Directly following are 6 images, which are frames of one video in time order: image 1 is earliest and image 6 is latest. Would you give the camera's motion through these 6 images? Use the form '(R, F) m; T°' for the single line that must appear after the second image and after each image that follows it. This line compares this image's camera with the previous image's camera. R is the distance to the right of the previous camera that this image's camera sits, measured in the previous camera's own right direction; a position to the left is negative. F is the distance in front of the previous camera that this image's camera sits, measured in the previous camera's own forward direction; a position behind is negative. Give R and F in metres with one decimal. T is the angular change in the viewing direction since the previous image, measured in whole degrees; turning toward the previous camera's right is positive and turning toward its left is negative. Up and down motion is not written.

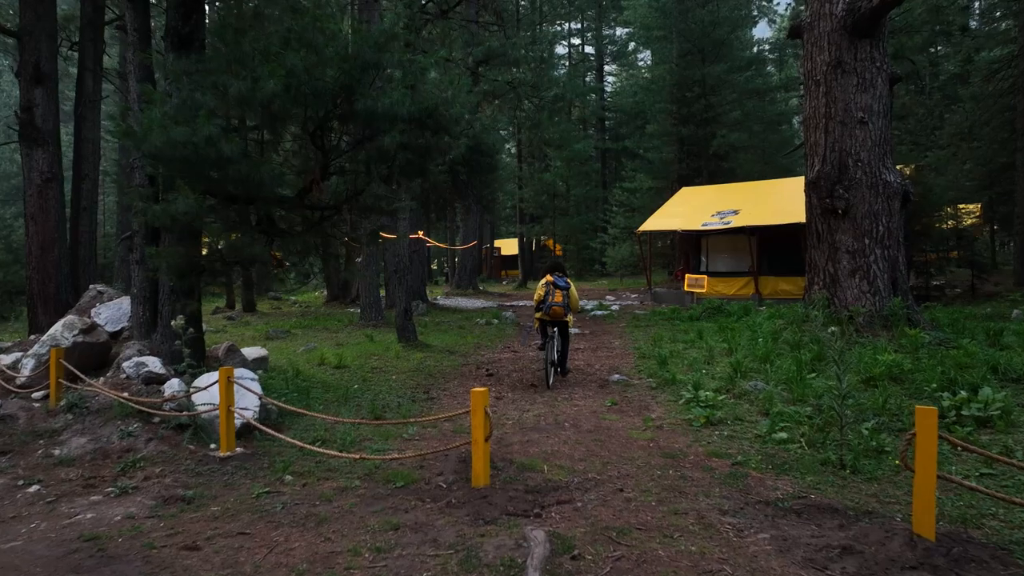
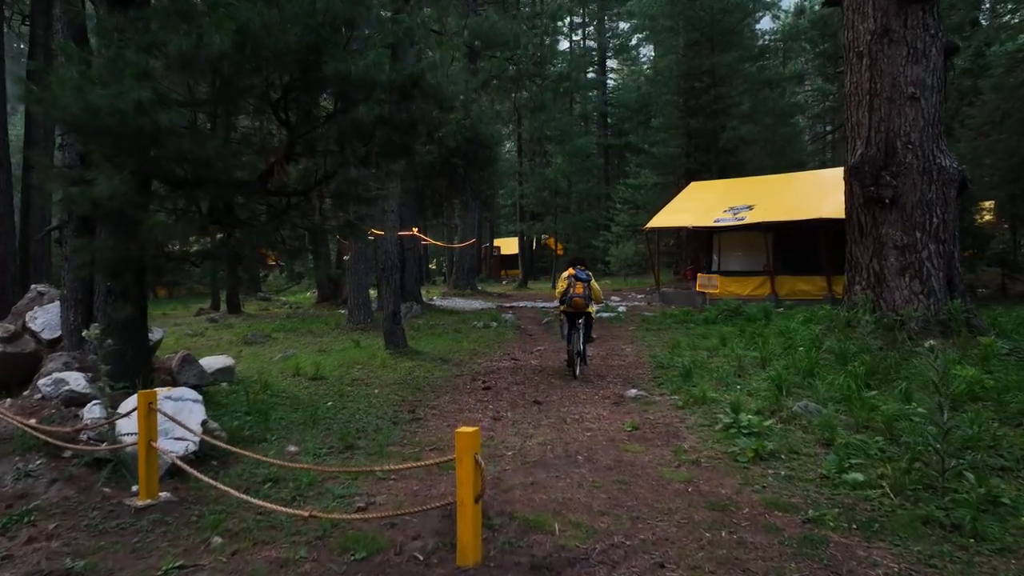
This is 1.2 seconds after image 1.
(0.0, +1.2) m; 0°
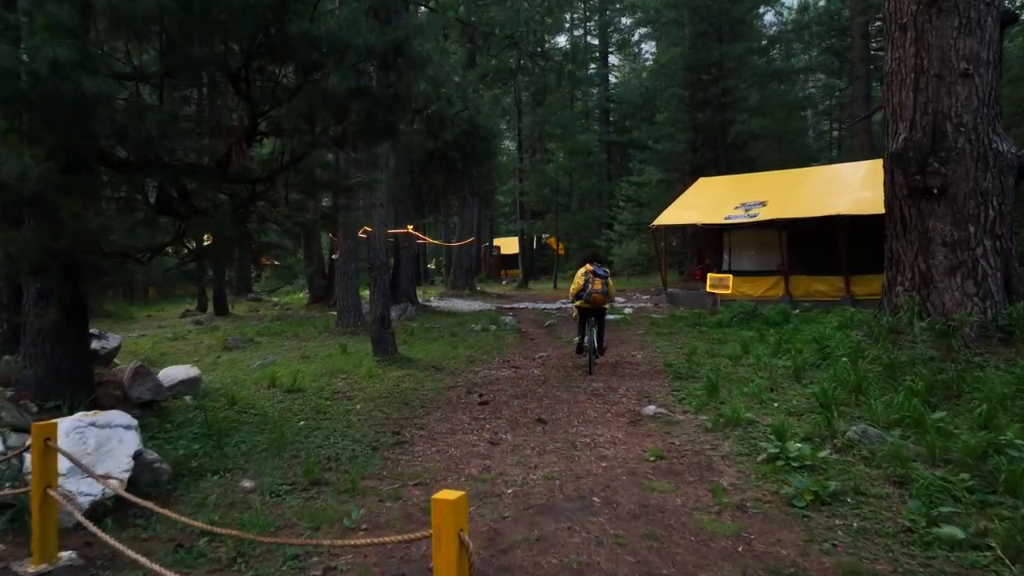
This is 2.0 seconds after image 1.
(0.0, +1.0) m; 0°
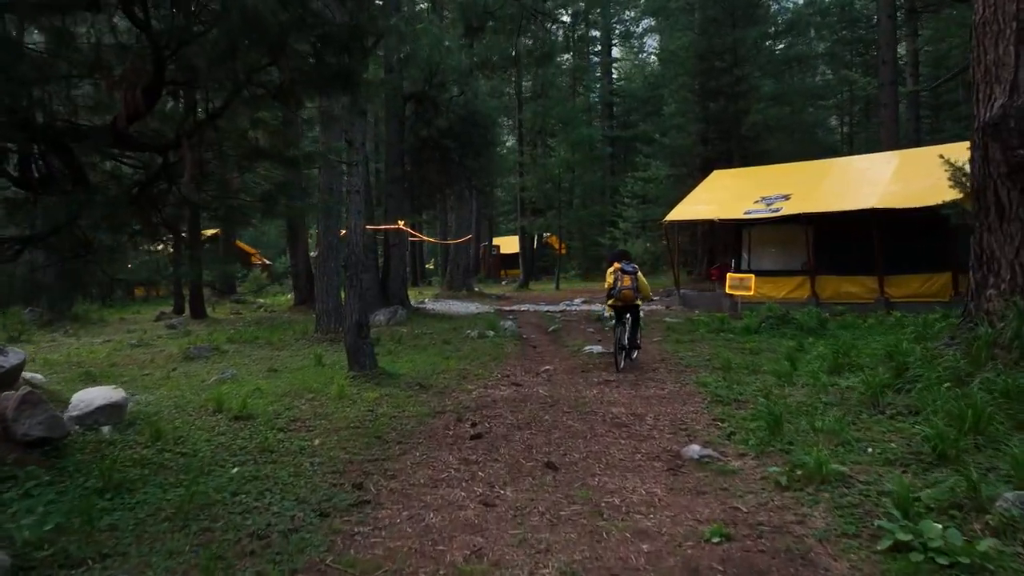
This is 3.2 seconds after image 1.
(0.0, +1.6) m; 0°
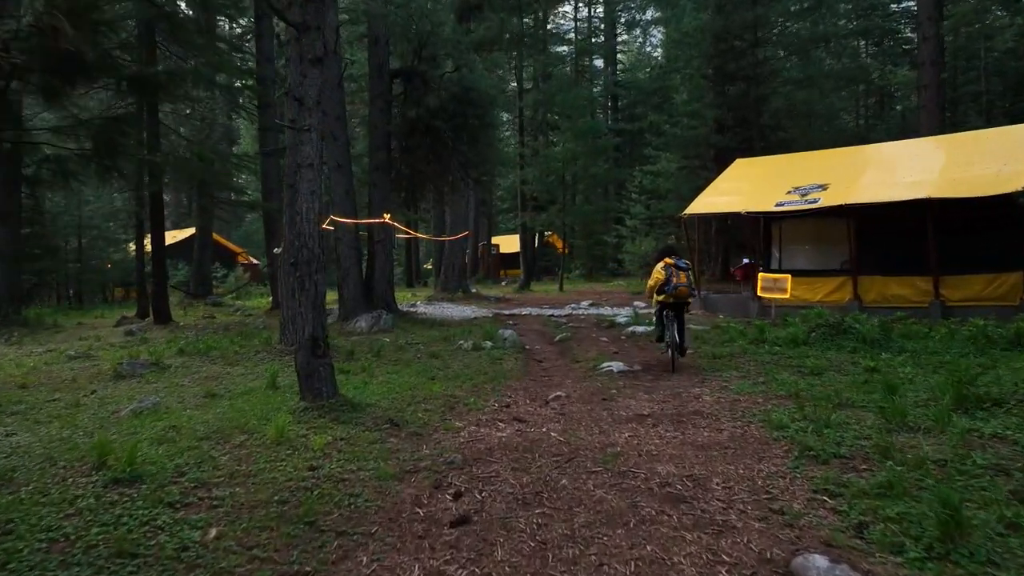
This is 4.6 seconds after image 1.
(0.0, +2.0) m; 0°
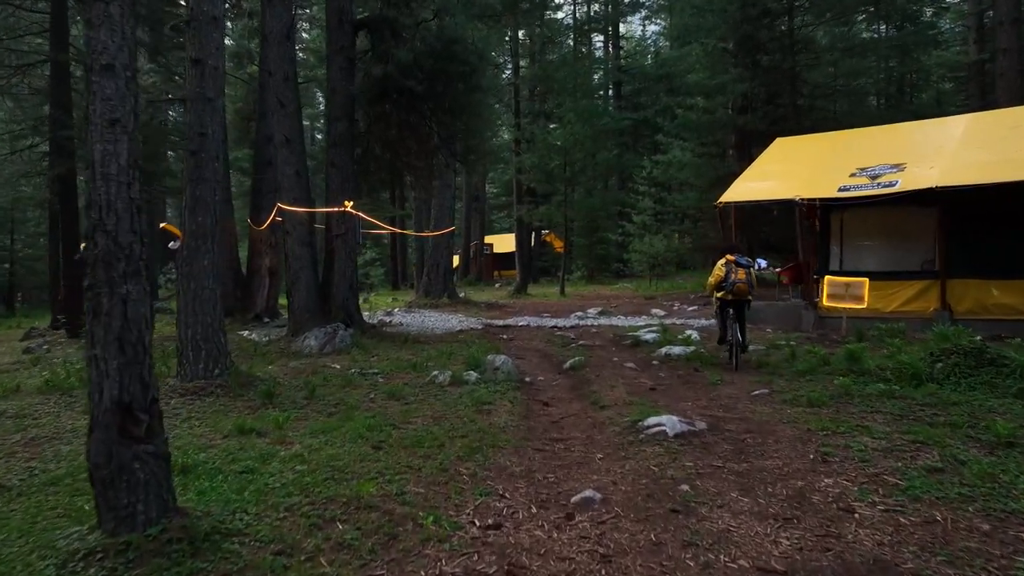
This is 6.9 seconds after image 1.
(0.0, +3.2) m; 0°
